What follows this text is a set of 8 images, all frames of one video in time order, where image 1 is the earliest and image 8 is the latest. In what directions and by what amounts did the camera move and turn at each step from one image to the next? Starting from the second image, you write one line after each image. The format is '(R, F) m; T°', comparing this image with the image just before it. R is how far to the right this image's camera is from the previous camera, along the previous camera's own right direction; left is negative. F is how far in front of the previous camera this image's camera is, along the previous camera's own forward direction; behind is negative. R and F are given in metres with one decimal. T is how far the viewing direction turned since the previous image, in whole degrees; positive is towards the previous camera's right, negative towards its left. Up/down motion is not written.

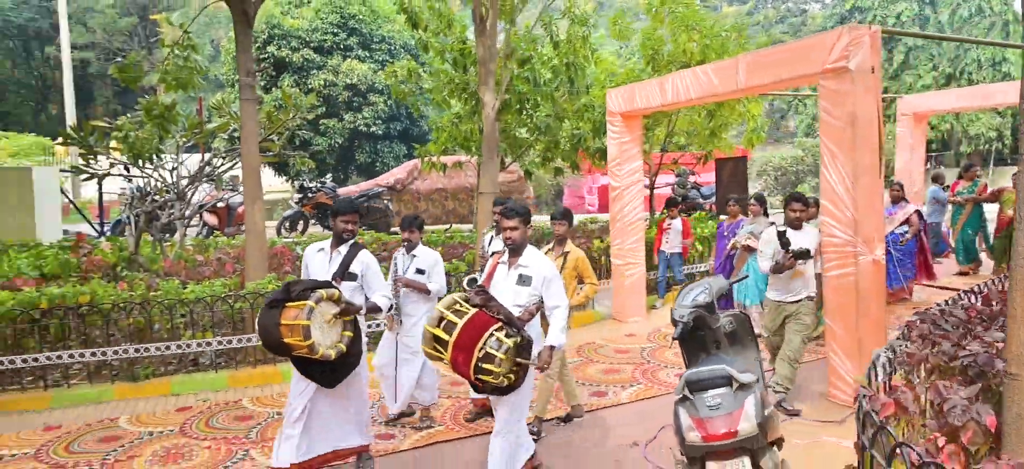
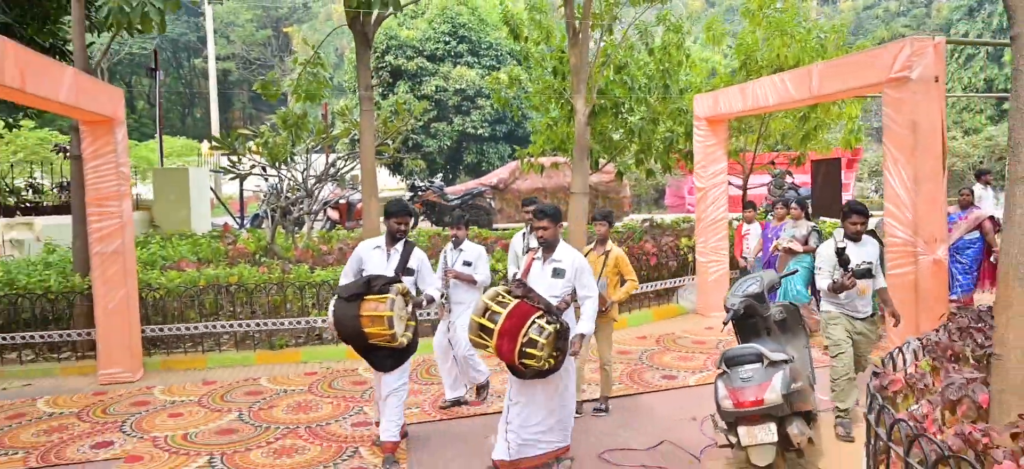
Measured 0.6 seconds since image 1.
(+0.3, -0.7) m; -9°
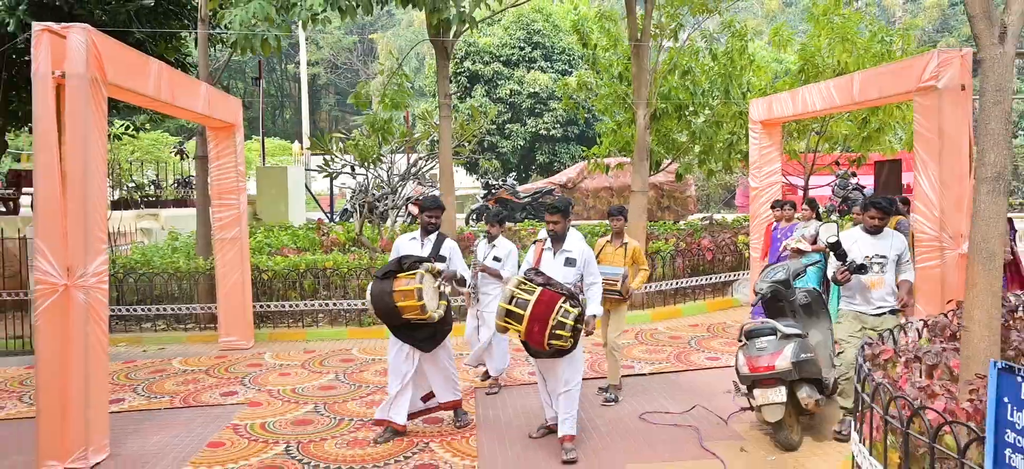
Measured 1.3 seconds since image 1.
(+0.2, -0.8) m; -6°
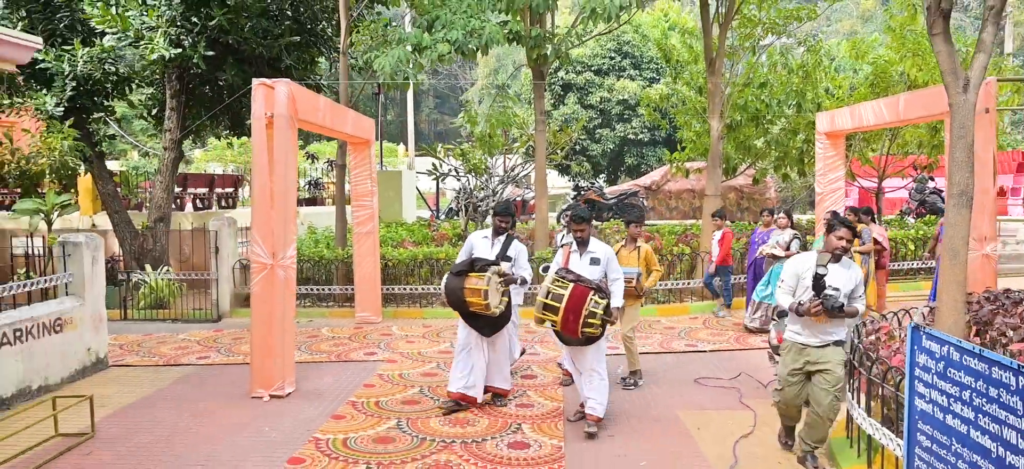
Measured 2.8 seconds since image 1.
(+0.1, -1.5) m; -7°
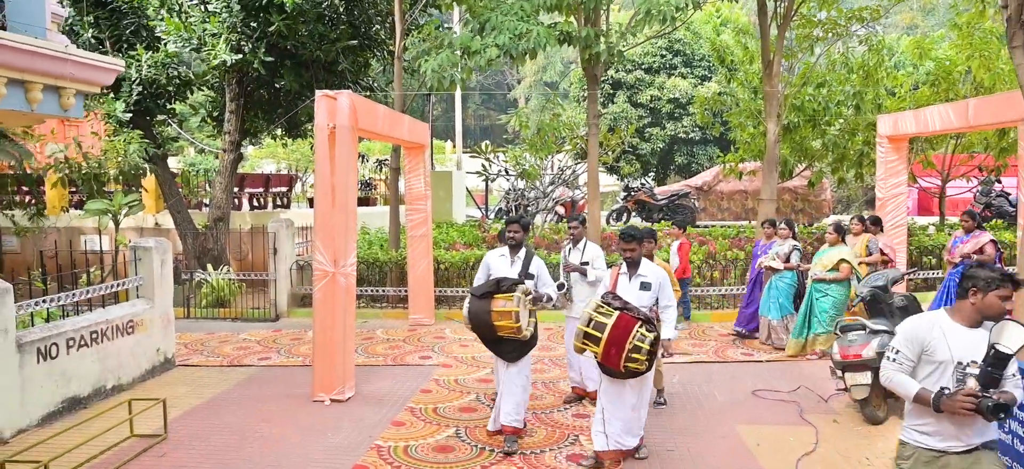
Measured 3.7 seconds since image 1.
(-0.1, 0.0) m; -3°
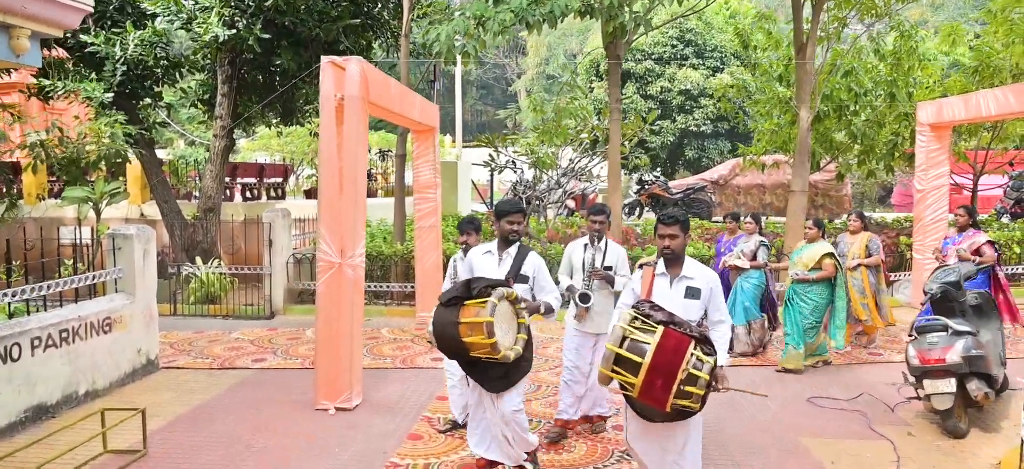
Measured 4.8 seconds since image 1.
(-0.3, +0.7) m; +1°
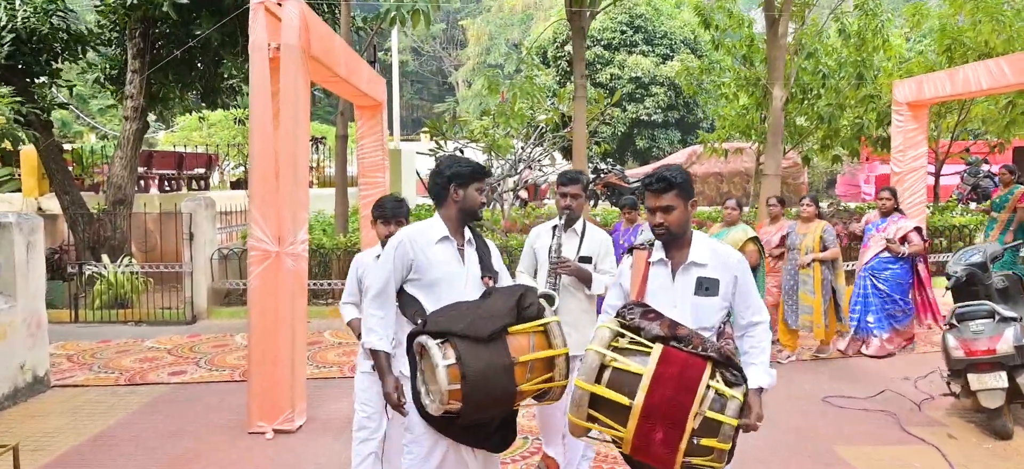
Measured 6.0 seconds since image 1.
(-0.3, +0.9) m; +5°
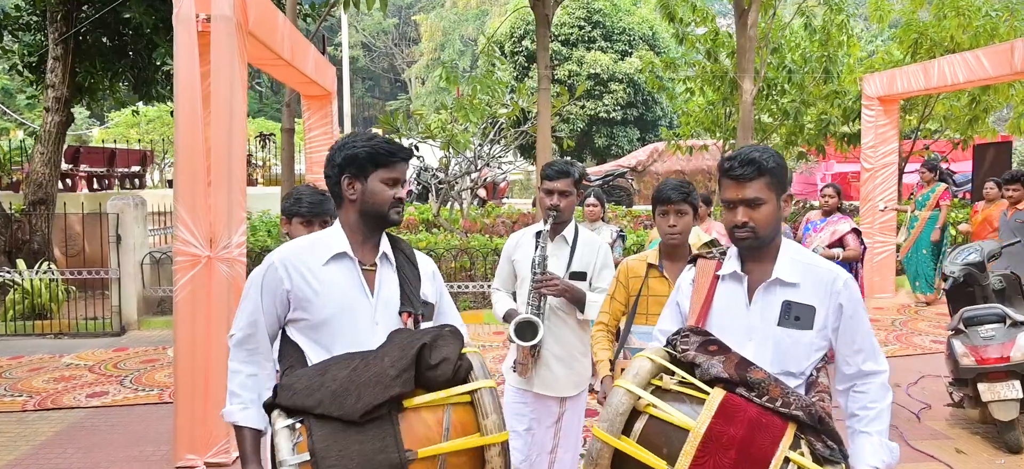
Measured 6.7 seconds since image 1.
(-0.1, +0.5) m; +4°
